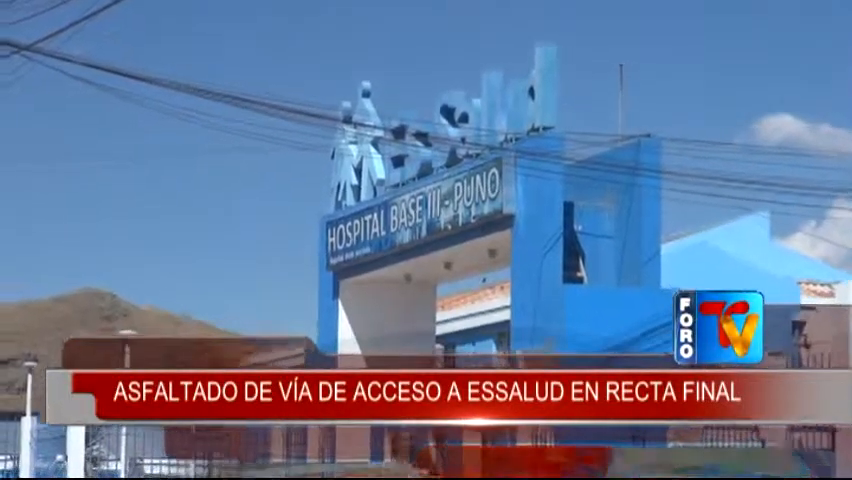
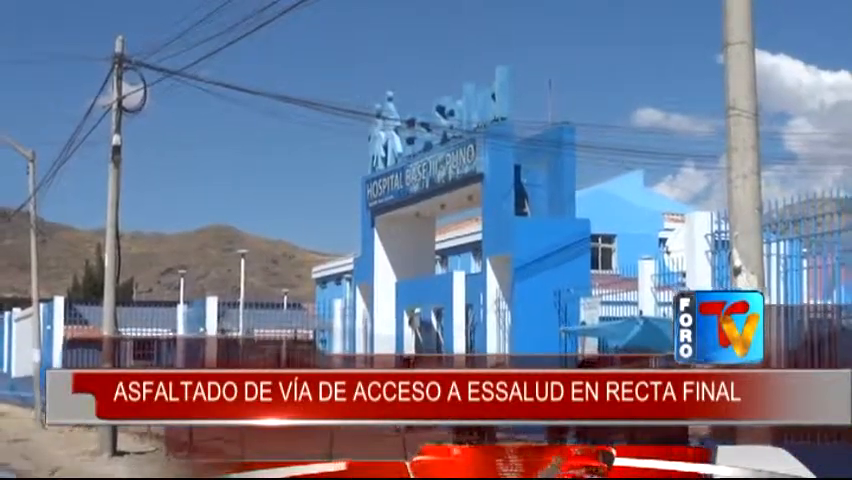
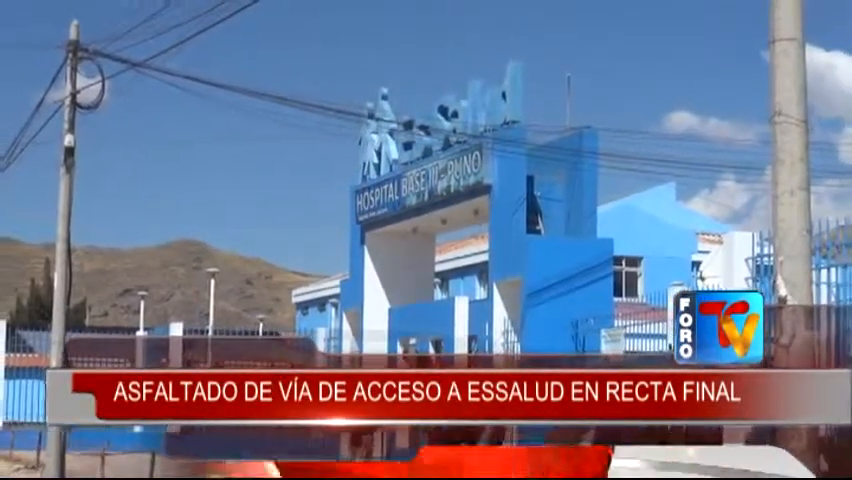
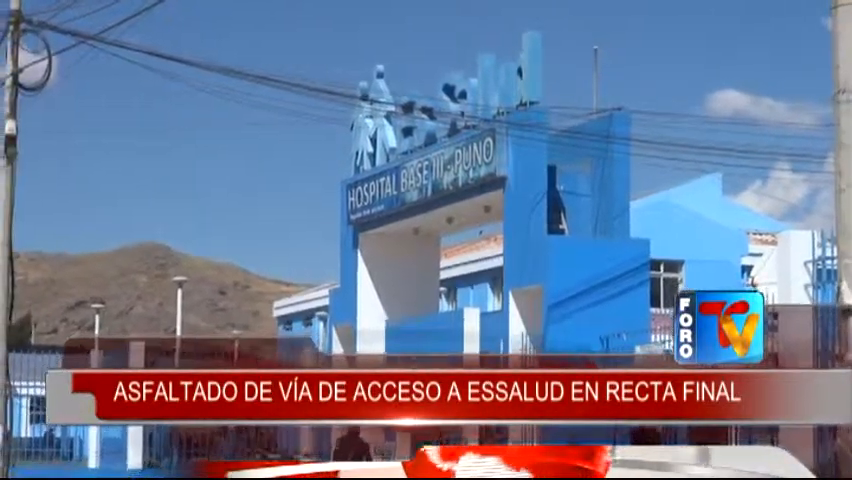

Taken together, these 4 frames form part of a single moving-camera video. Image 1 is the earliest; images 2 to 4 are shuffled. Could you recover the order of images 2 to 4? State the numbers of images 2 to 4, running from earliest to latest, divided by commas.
4, 3, 2
